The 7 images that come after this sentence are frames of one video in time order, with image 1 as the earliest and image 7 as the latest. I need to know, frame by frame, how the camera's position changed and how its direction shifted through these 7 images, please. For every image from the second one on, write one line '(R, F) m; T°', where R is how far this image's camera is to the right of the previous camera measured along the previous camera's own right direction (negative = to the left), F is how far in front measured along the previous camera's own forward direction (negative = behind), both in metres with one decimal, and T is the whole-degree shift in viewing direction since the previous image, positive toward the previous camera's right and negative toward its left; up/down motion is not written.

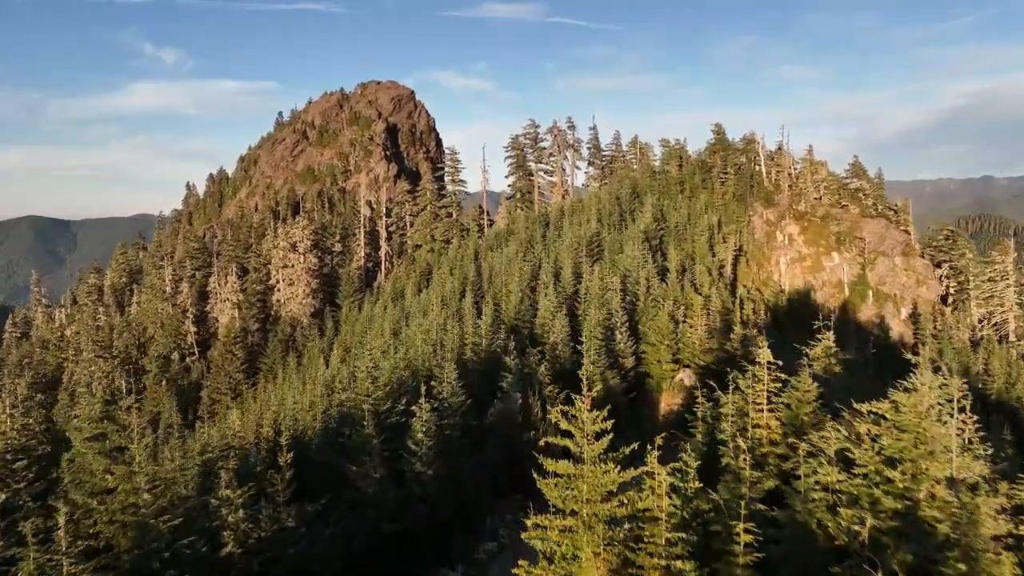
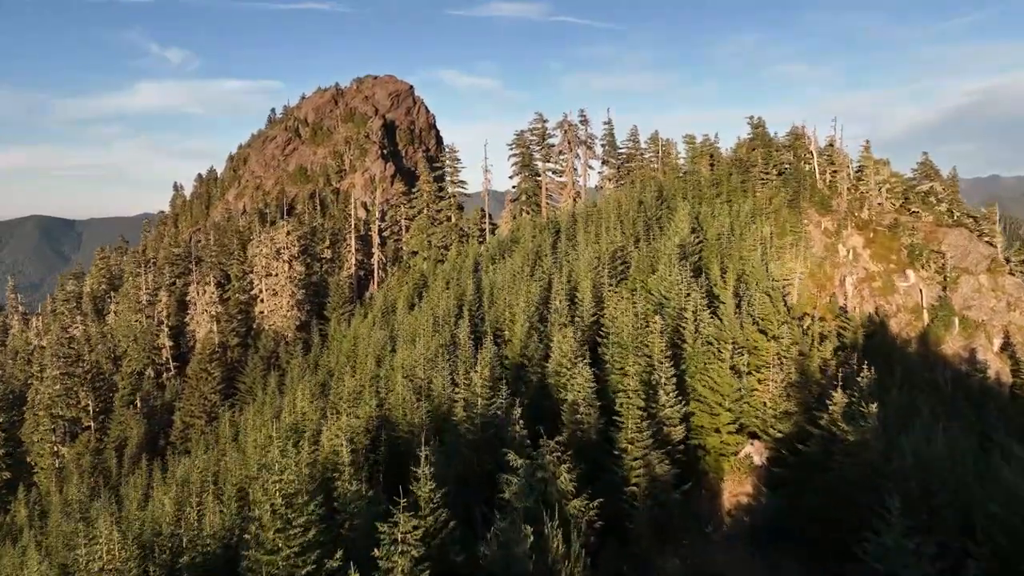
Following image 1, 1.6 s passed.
(-0.1, +11.2) m; 0°
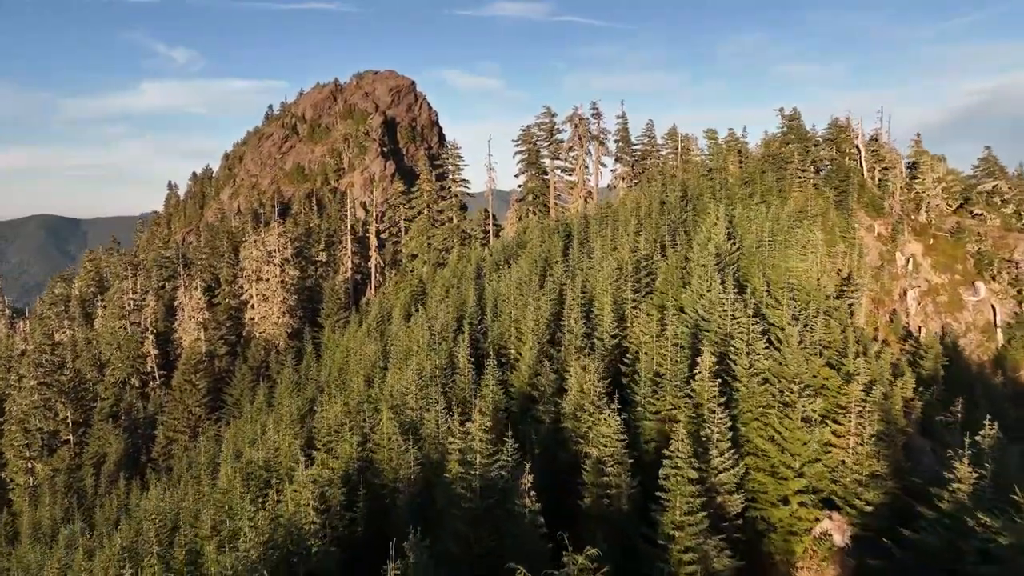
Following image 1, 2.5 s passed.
(-0.1, +7.0) m; 0°
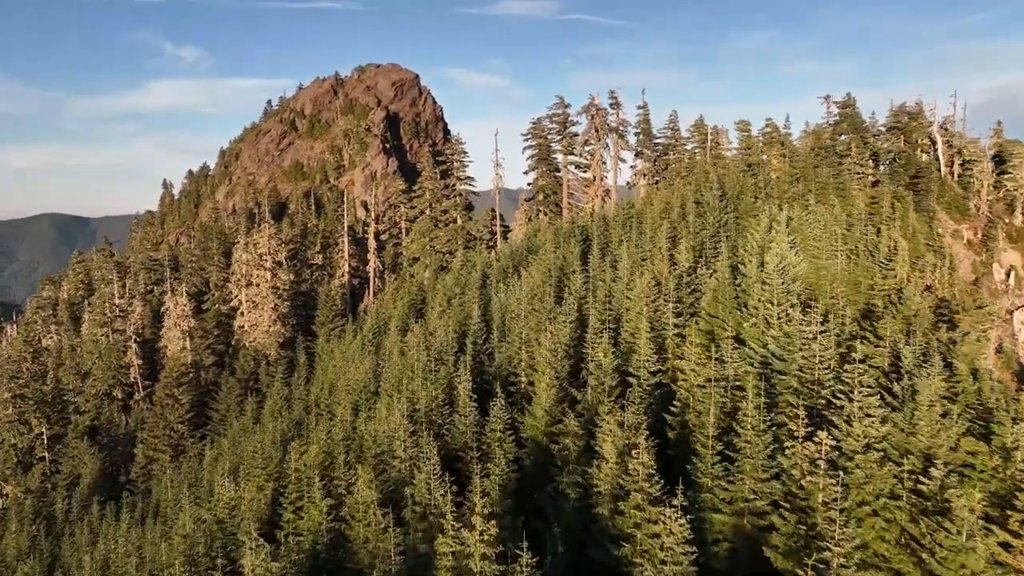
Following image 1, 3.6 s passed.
(-0.2, +8.1) m; -1°
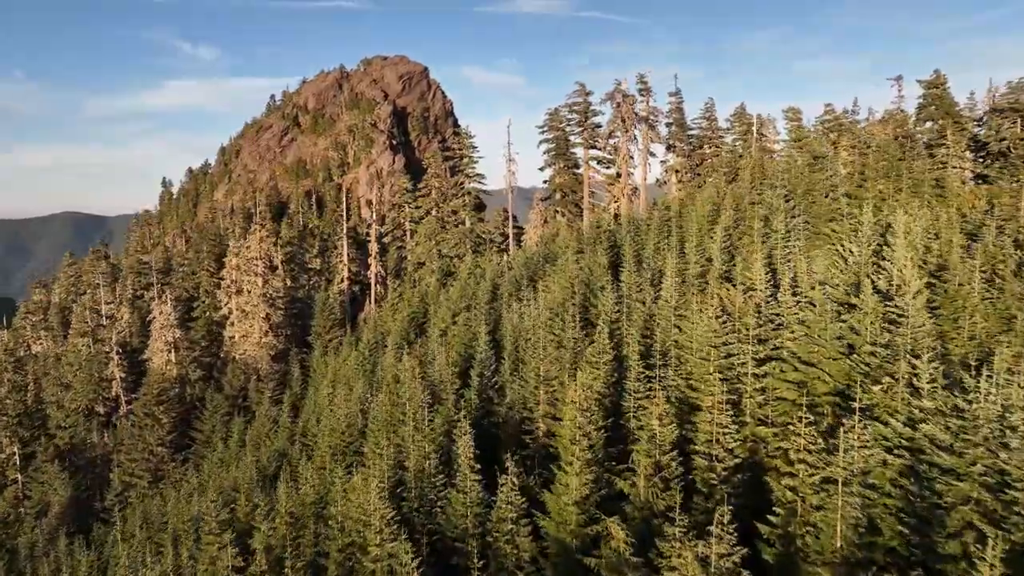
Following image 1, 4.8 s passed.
(-0.1, +9.1) m; -1°
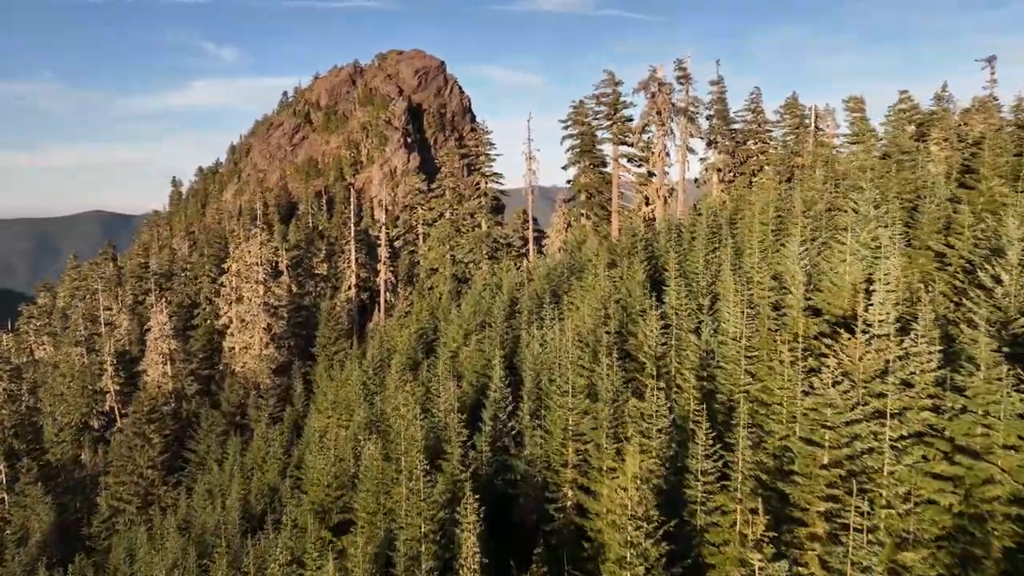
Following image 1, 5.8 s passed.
(-0.1, +7.4) m; -2°
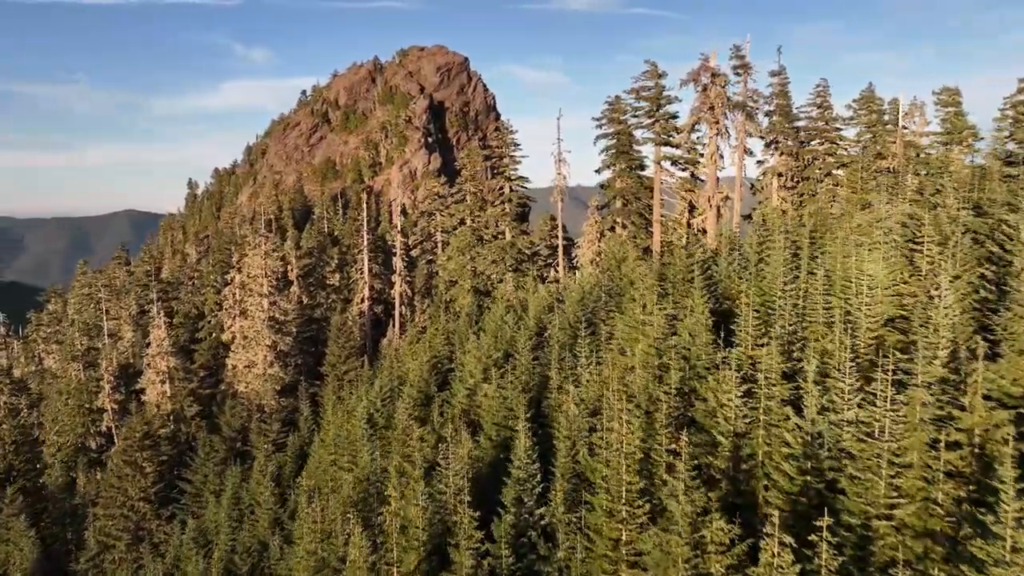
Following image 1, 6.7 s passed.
(-0.2, +7.8) m; -2°
